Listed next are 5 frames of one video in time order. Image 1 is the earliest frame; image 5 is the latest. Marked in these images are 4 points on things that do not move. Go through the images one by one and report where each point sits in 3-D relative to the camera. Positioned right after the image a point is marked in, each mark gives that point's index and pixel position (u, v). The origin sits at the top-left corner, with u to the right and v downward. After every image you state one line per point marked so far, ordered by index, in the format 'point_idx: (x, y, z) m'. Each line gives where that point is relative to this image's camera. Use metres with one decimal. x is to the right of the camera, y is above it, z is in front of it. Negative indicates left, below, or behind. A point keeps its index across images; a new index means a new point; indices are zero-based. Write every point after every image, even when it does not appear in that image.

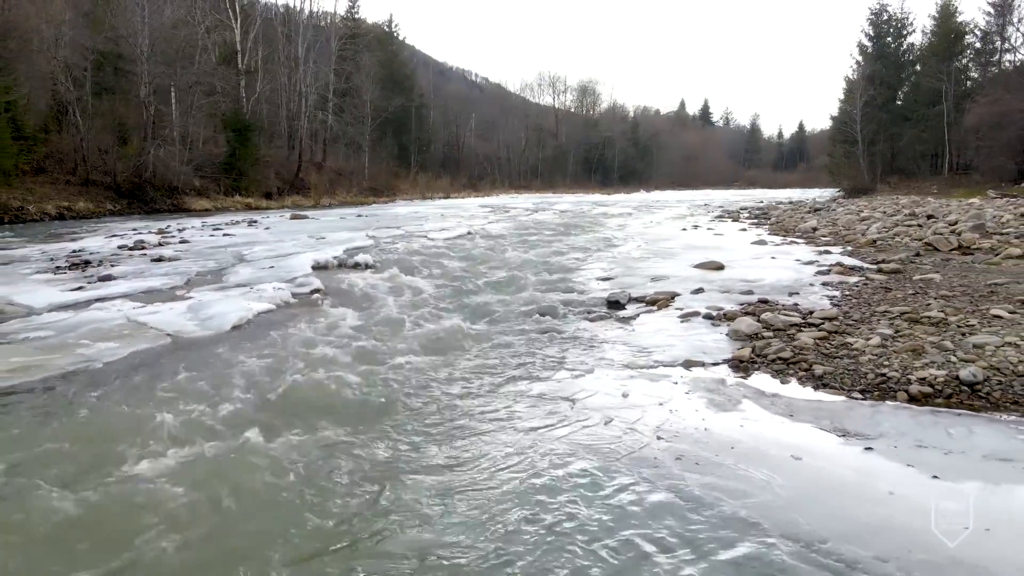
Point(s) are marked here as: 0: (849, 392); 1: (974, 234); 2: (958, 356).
0: (+2.9, -0.9, +4.9) m
1: (+9.2, +1.1, +11.2) m
2: (+4.0, -0.6, +5.2) m
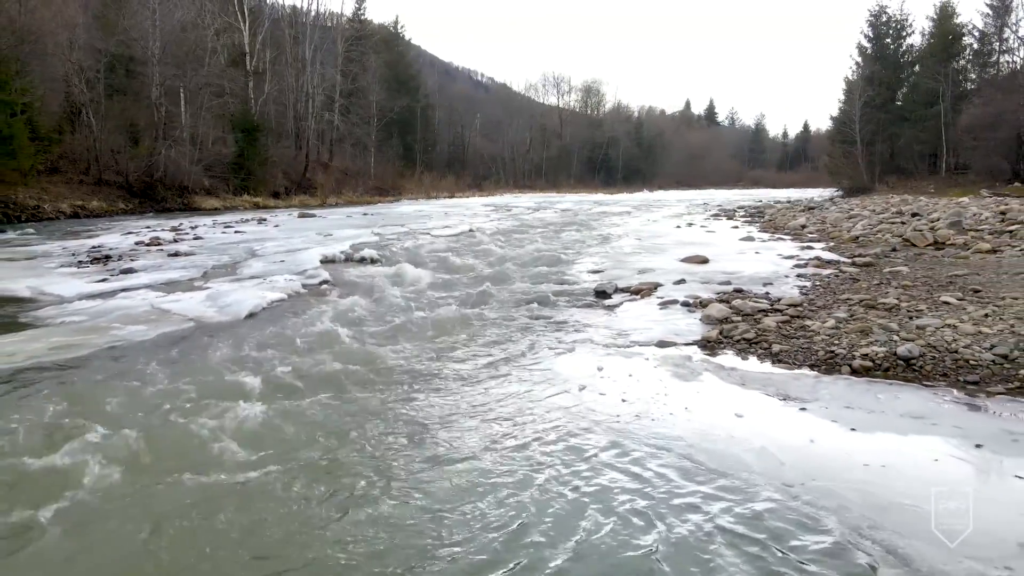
0: (+2.8, -0.7, +5.5) m
1: (+9.1, +1.2, +11.8) m
2: (+3.9, -0.5, +5.7) m
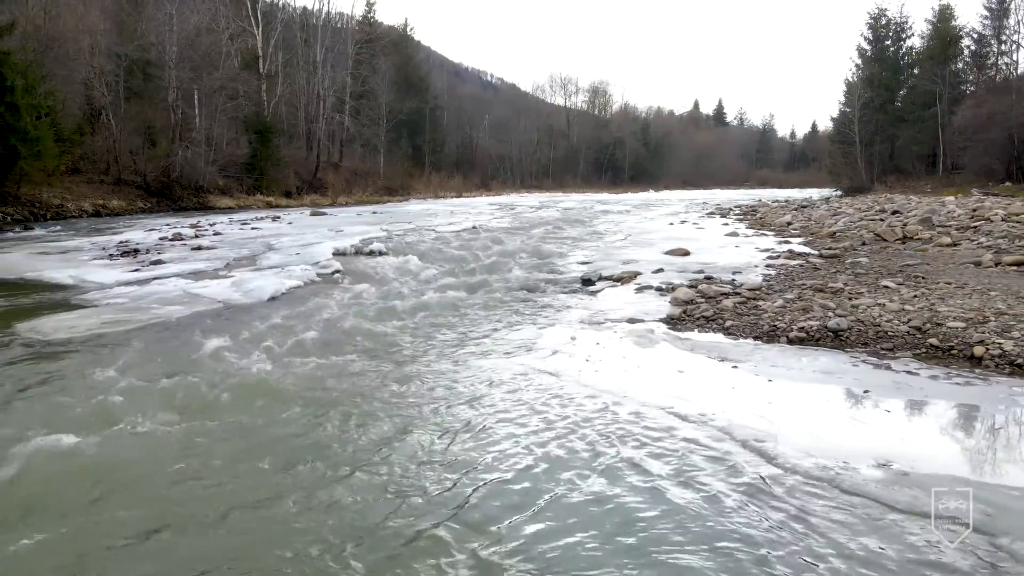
0: (+2.6, -0.5, +6.4) m
1: (+9.1, +1.4, +12.6) m
2: (+3.8, -0.3, +6.6) m
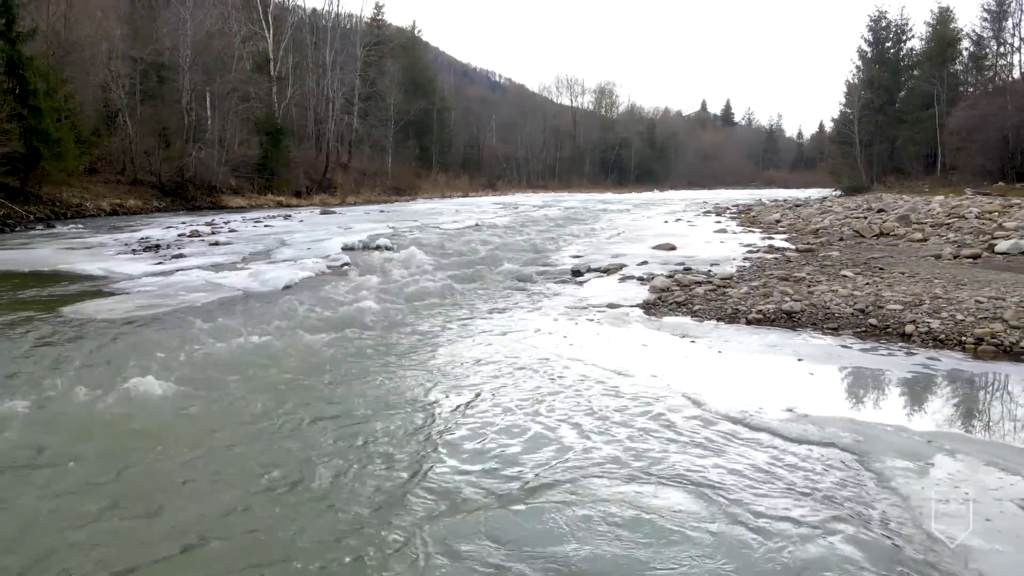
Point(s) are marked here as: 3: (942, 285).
0: (+2.5, -0.4, +7.1) m
1: (+9.0, +1.5, +13.2) m
2: (+3.6, -0.1, +7.4) m
3: (+5.5, 0.0, +7.3) m
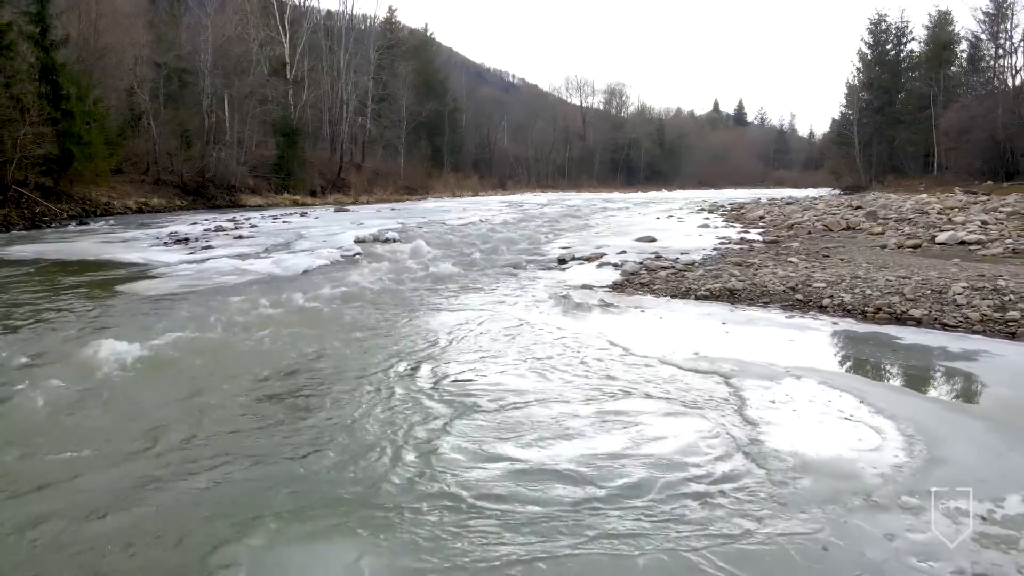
0: (+2.2, -0.1, +8.3) m
1: (+8.9, +1.8, +14.3) m
2: (+3.4, +0.1, +8.6) m
3: (+5.3, +0.3, +8.5) m
